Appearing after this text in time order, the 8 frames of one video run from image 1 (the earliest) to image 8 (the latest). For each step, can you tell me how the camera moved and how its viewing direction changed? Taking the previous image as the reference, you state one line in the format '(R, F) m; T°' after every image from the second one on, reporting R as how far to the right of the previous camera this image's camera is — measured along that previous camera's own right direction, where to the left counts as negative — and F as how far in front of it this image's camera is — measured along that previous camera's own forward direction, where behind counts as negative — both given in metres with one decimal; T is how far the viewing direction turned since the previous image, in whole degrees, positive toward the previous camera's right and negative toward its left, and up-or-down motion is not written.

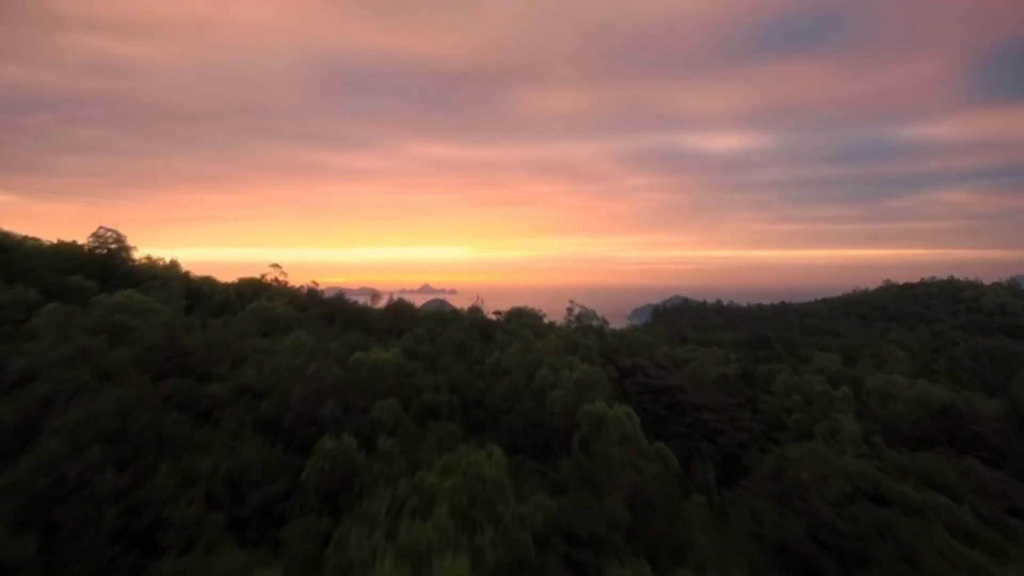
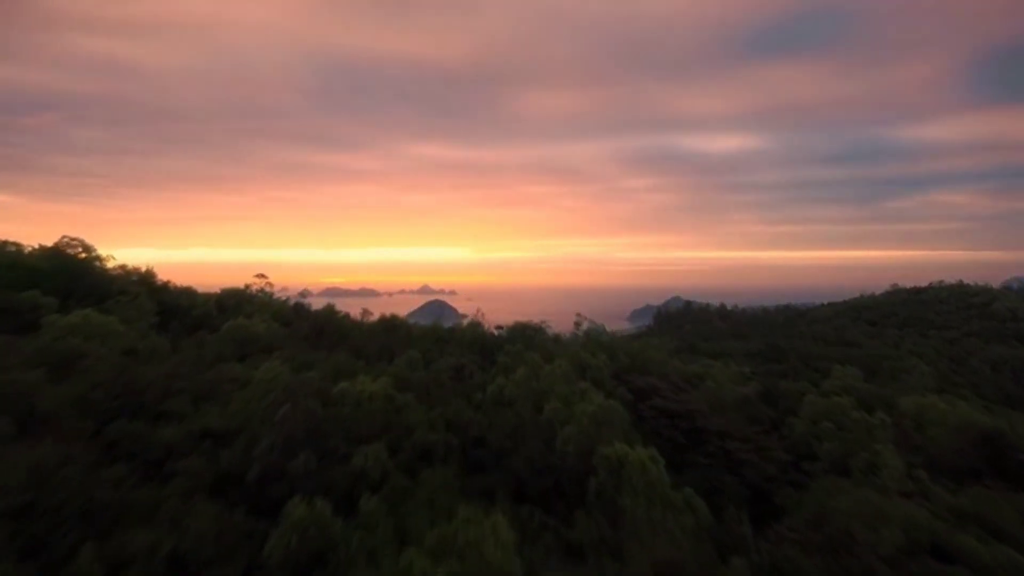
(0.0, +0.9) m; 0°
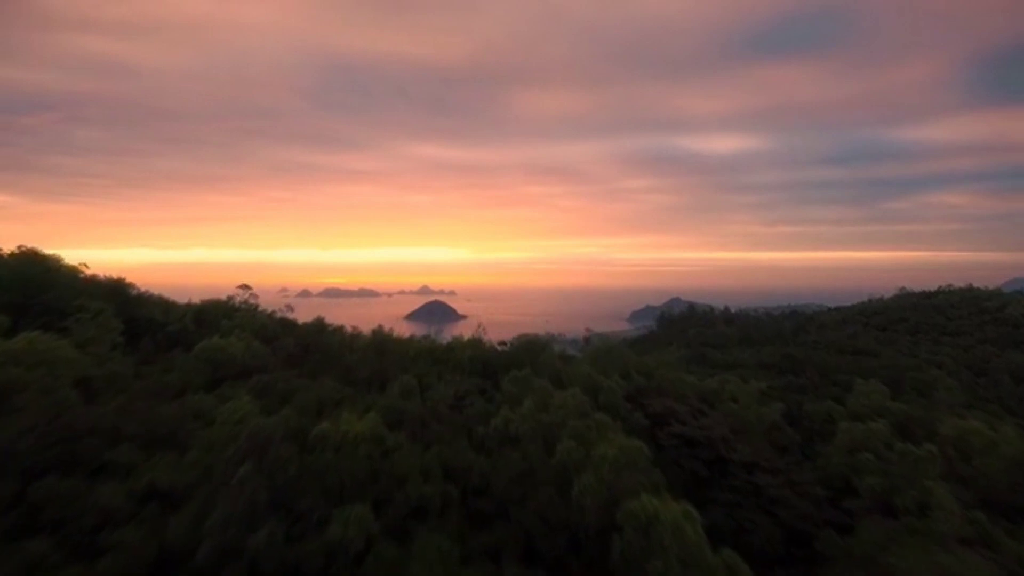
(0.0, +0.9) m; 0°
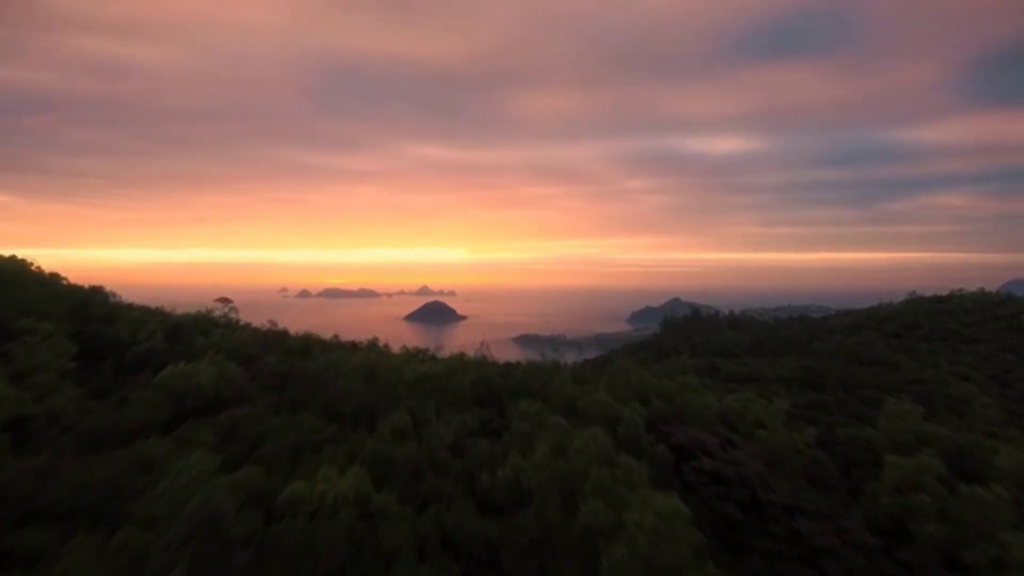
(-0.1, +1.0) m; 0°
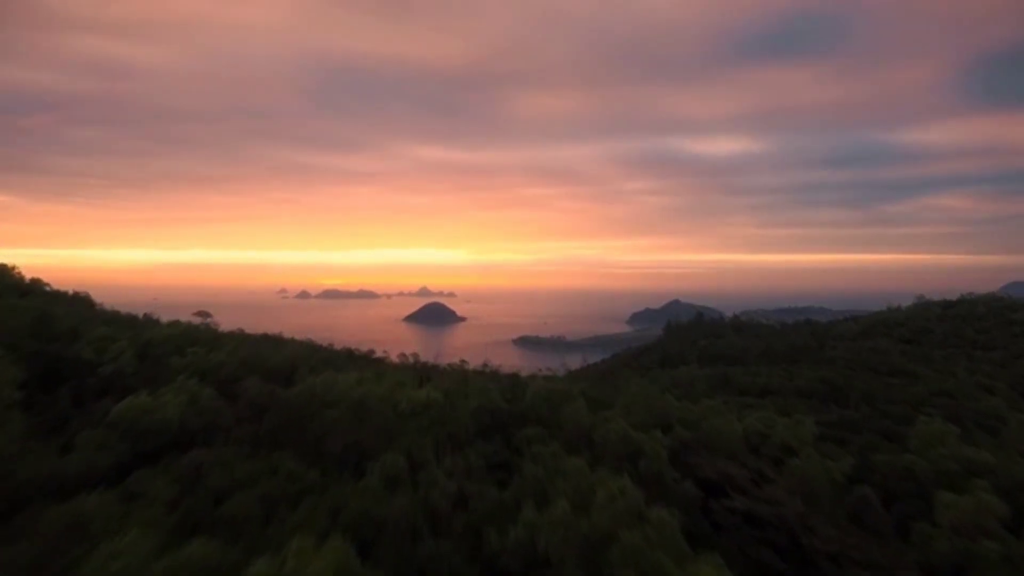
(-0.1, +0.9) m; 0°
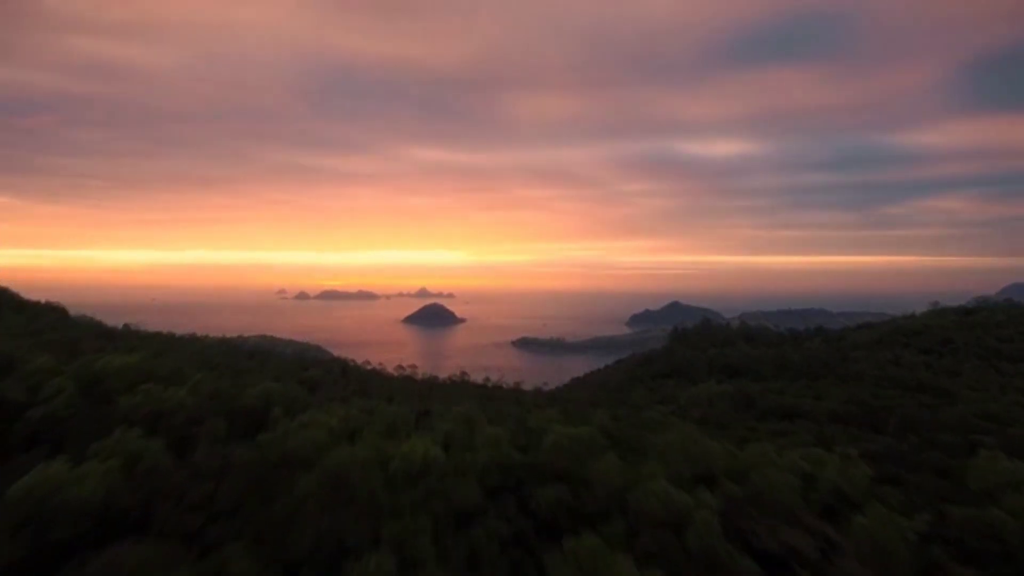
(-0.1, +1.4) m; 0°
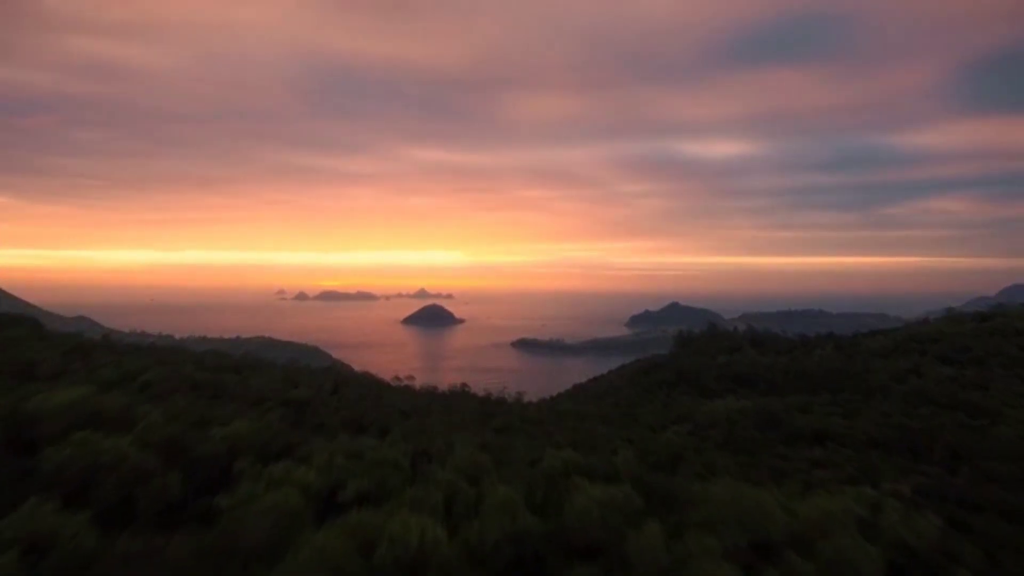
(-0.1, +1.3) m; 0°
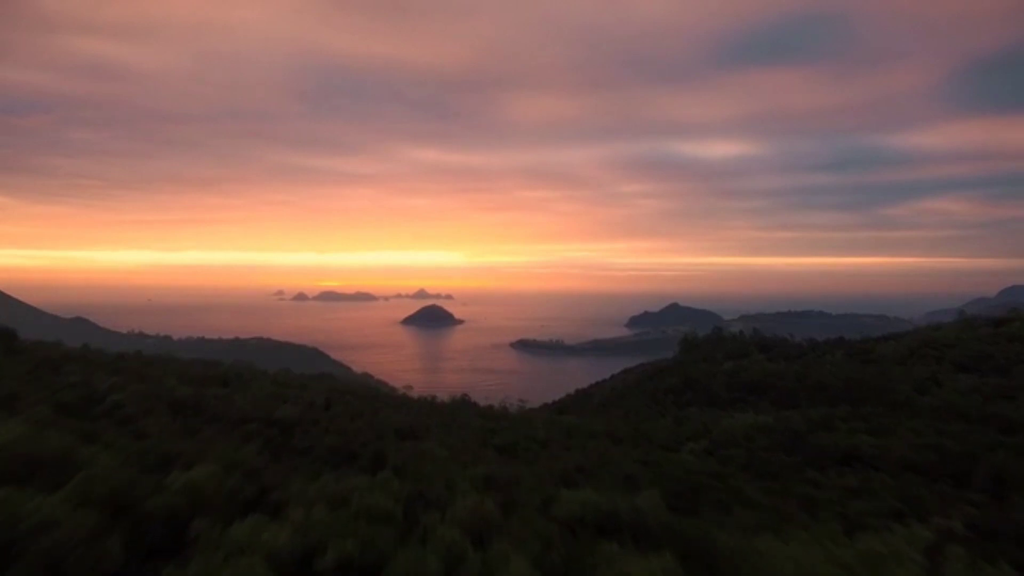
(-0.1, +1.1) m; 0°
